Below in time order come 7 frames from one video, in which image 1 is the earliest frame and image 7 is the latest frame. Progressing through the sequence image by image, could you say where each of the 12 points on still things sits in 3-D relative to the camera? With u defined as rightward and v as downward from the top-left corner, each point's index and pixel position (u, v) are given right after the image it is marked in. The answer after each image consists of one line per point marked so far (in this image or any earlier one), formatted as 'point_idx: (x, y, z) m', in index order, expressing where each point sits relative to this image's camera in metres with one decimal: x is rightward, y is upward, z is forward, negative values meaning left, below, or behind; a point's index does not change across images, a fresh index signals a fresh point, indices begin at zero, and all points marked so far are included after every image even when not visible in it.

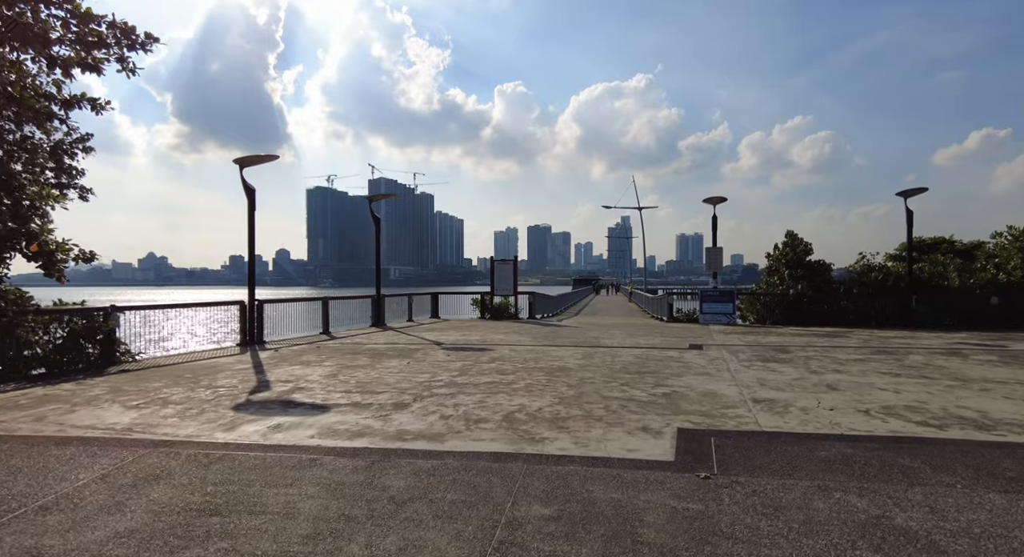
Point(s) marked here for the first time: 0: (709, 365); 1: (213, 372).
0: (+3.6, -1.6, +10.7) m
1: (-5.0, -1.6, +9.7) m
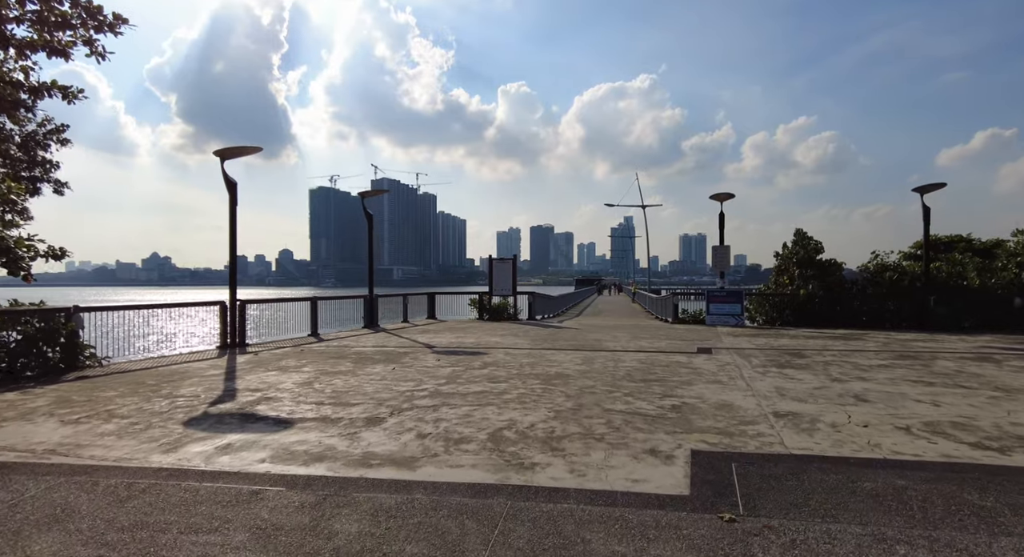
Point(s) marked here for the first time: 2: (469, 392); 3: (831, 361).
0: (+3.5, -1.6, +9.8) m
1: (-5.1, -1.5, +8.9) m
2: (-0.6, -1.5, +7.8) m
3: (+6.1, -1.6, +11.3) m
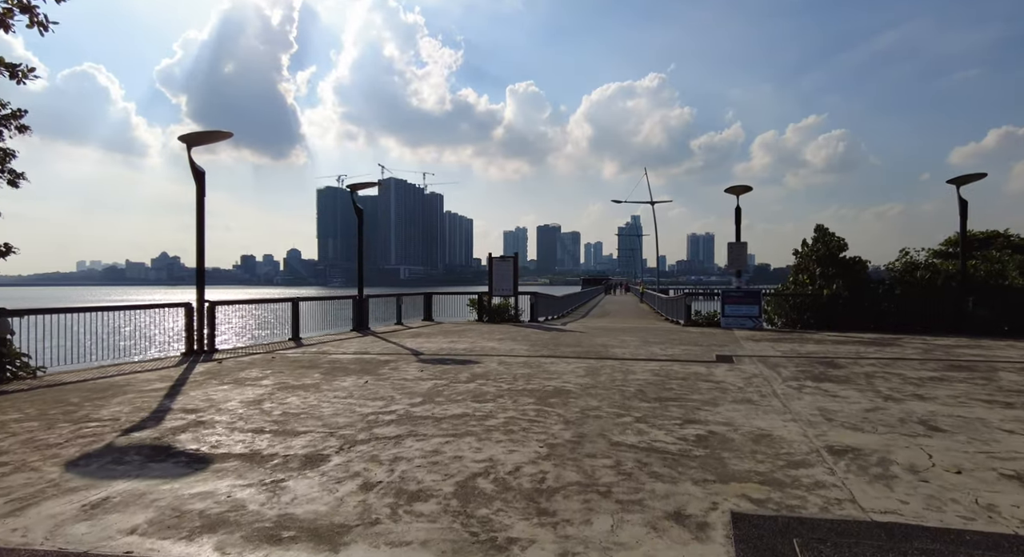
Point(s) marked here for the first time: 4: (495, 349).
0: (+3.4, -1.6, +8.4) m
1: (-5.2, -1.5, +7.5) m
2: (-0.7, -1.5, +6.4) m
3: (+6.0, -1.6, +9.8) m
4: (-0.4, -1.6, +13.0) m
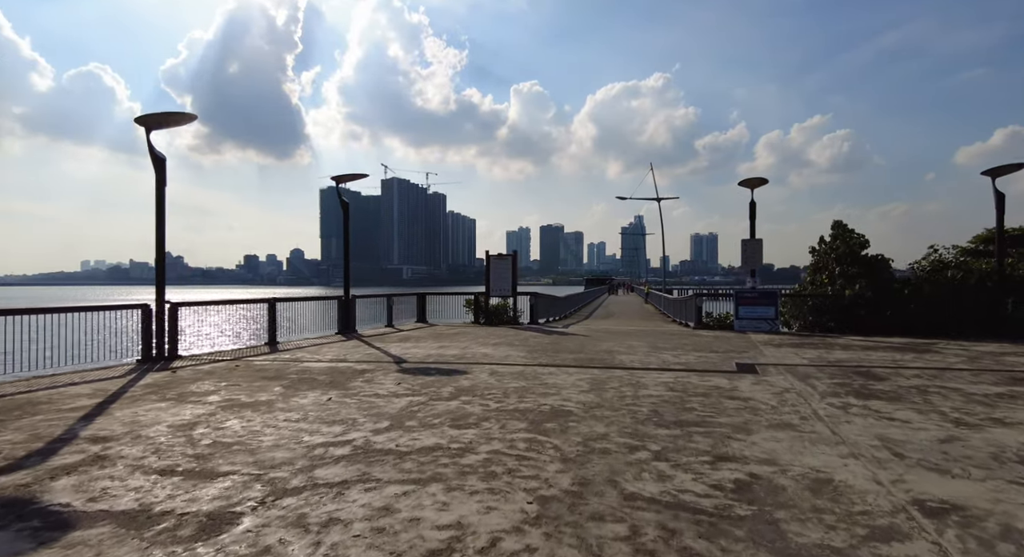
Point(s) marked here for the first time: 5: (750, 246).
0: (+3.3, -1.5, +7.0) m
1: (-5.3, -1.5, +6.2) m
2: (-0.8, -1.5, +5.1) m
3: (+5.9, -1.5, +8.4) m
4: (-0.5, -1.6, +11.7) m
5: (+7.9, +1.1, +19.2) m
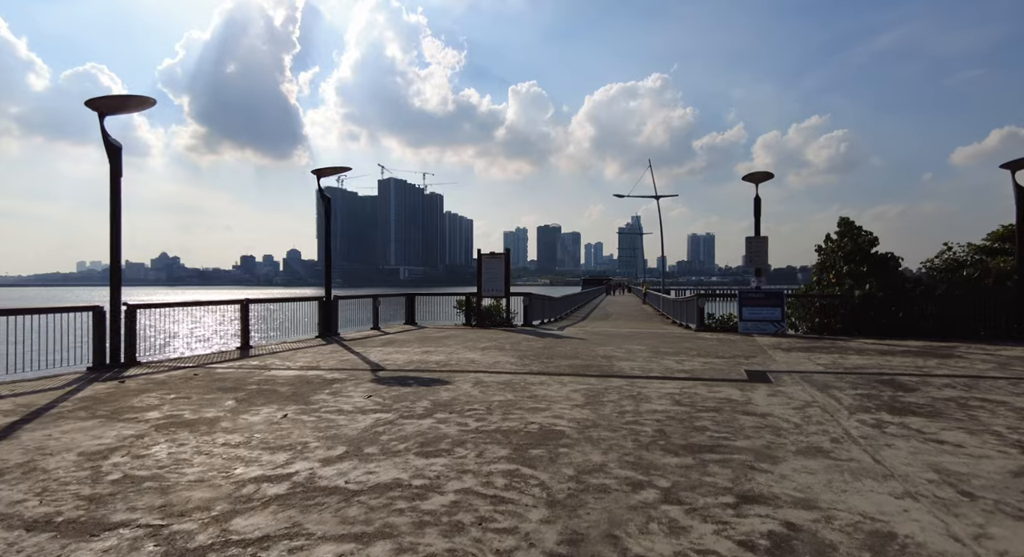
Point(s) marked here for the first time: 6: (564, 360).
0: (+3.1, -1.5, +6.1) m
1: (-5.5, -1.5, +5.2) m
2: (-1.0, -1.5, +4.1) m
3: (+5.7, -1.5, +7.5) m
4: (-0.7, -1.5, +10.7) m
5: (+7.6, +1.1, +18.3) m
6: (+1.0, -1.5, +10.8) m
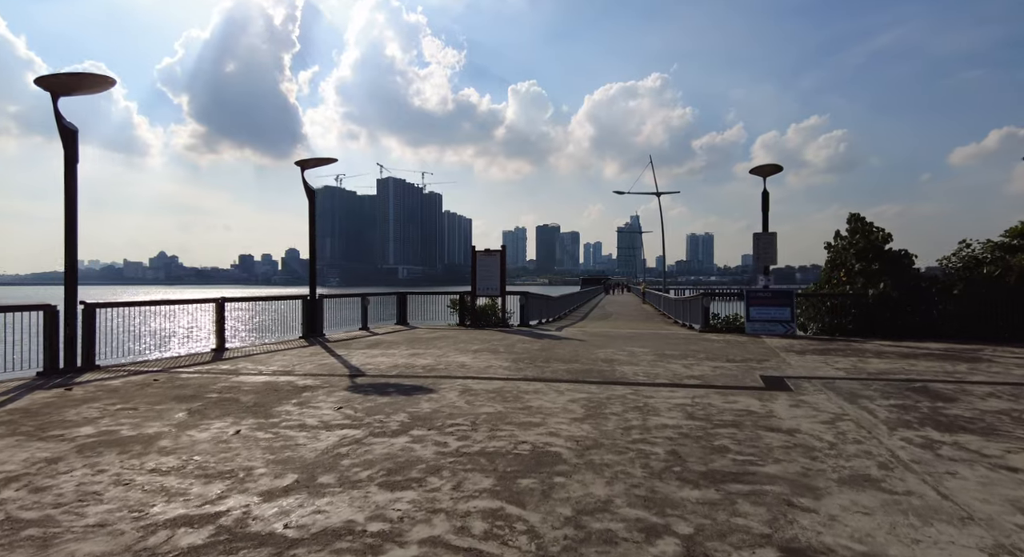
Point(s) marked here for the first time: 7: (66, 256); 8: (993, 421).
0: (+3.0, -1.5, +5.2) m
1: (-5.6, -1.4, +4.3) m
2: (-1.1, -1.4, +3.2) m
3: (+5.6, -1.5, +6.6) m
4: (-0.8, -1.5, +9.8) m
5: (+7.5, +1.1, +17.4) m
6: (+0.8, -1.5, +9.9) m
7: (-7.2, +0.4, +9.5) m
8: (+4.9, -1.5, +5.9) m
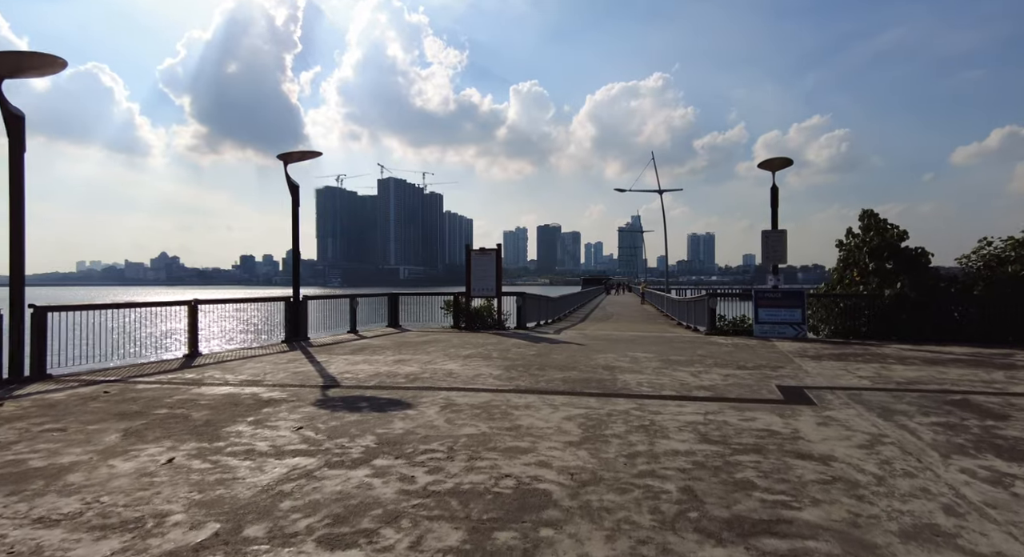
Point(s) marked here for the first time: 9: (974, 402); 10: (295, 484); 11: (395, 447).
0: (+2.8, -1.5, +4.3) m
1: (-5.8, -1.4, +3.5) m
2: (-1.3, -1.4, +2.3) m
3: (+5.5, -1.5, +5.7) m
4: (-0.9, -1.5, +8.9) m
5: (+7.4, +1.2, +16.5) m
6: (+0.7, -1.5, +9.1) m
7: (-7.4, +0.3, +8.6) m
8: (+4.8, -1.5, +5.0) m
9: (+5.7, -1.5, +7.1) m
10: (-1.5, -1.4, +4.2) m
11: (-1.0, -1.4, +5.0) m
